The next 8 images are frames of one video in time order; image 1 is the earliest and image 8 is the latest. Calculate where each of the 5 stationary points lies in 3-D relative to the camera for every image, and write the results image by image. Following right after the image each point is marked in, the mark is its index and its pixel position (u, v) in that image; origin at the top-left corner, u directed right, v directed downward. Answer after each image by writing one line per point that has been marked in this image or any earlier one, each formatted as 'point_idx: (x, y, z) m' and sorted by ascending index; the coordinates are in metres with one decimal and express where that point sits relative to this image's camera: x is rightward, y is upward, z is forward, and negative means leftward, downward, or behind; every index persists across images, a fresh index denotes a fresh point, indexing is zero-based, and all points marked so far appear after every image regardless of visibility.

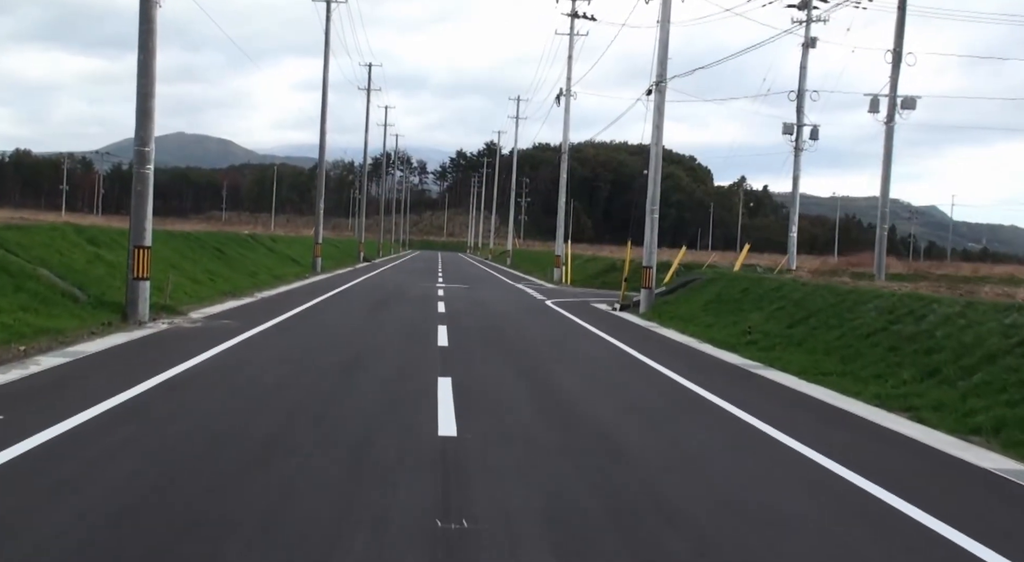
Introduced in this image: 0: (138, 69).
0: (-6.3, +3.6, +15.9) m
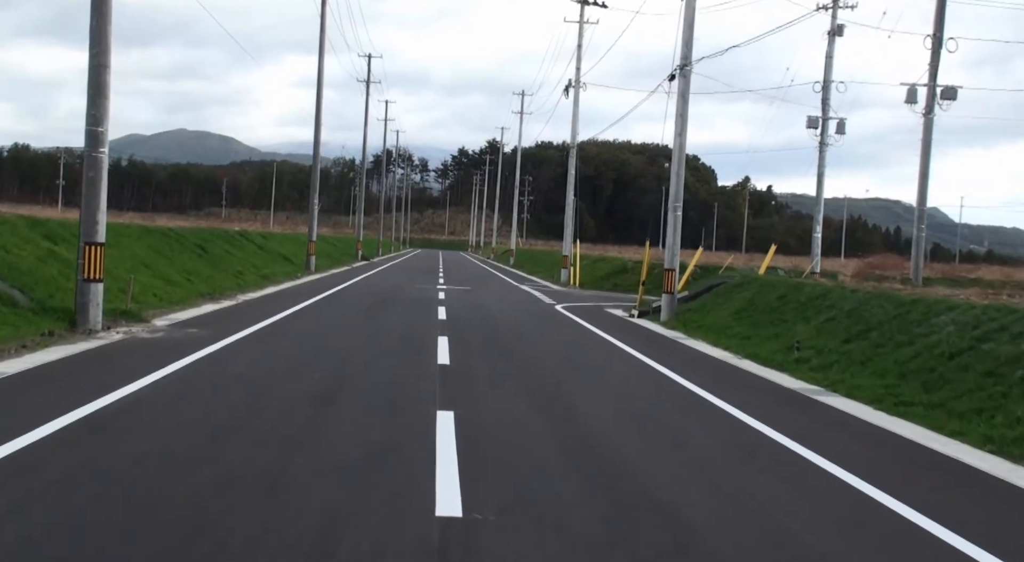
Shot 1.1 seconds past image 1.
0: (-6.1, +3.5, +13.7) m
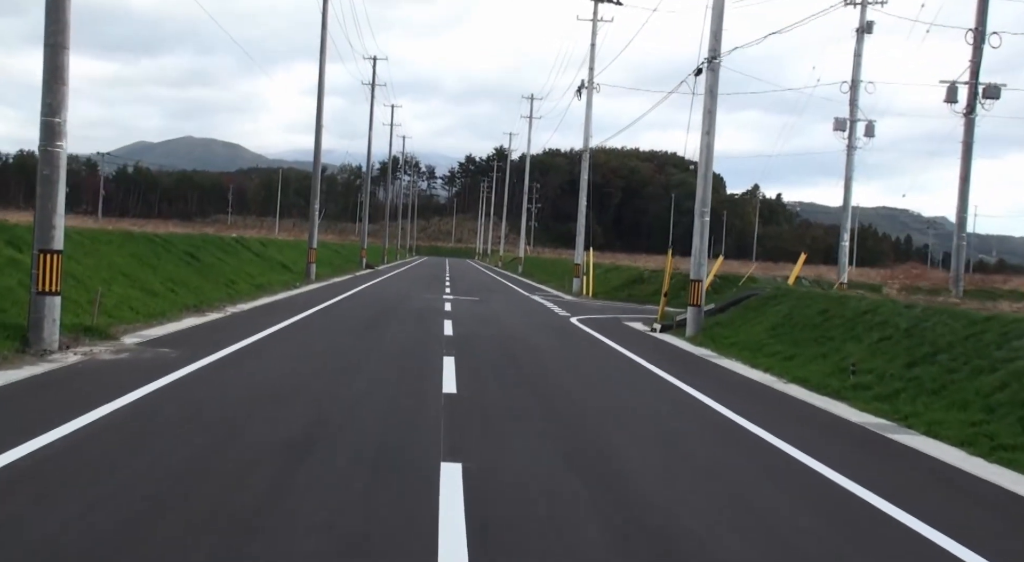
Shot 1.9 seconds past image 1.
0: (-5.9, +3.4, +12.0) m
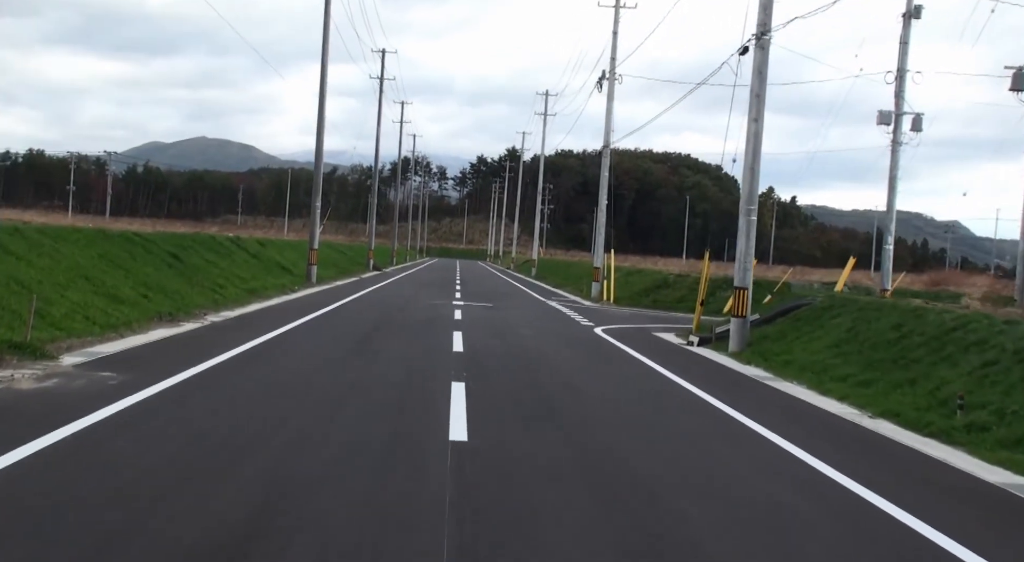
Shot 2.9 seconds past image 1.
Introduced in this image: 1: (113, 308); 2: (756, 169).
0: (-5.6, +3.3, +9.6) m
1: (-6.5, -0.4, +15.5) m
2: (+4.6, +2.1, +17.7) m
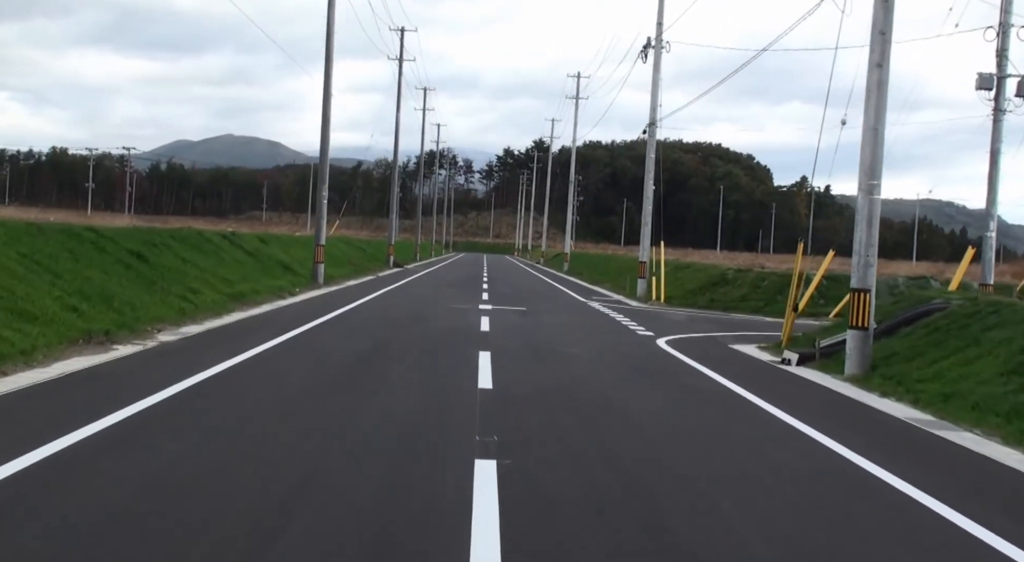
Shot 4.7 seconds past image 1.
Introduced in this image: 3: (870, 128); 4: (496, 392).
0: (-5.3, +3.2, +5.4) m
1: (-6.0, -0.6, +11.4) m
2: (+5.2, +2.1, +13.3) m
3: (+5.0, +2.1, +13.2) m
4: (-0.2, -1.5, +12.5) m
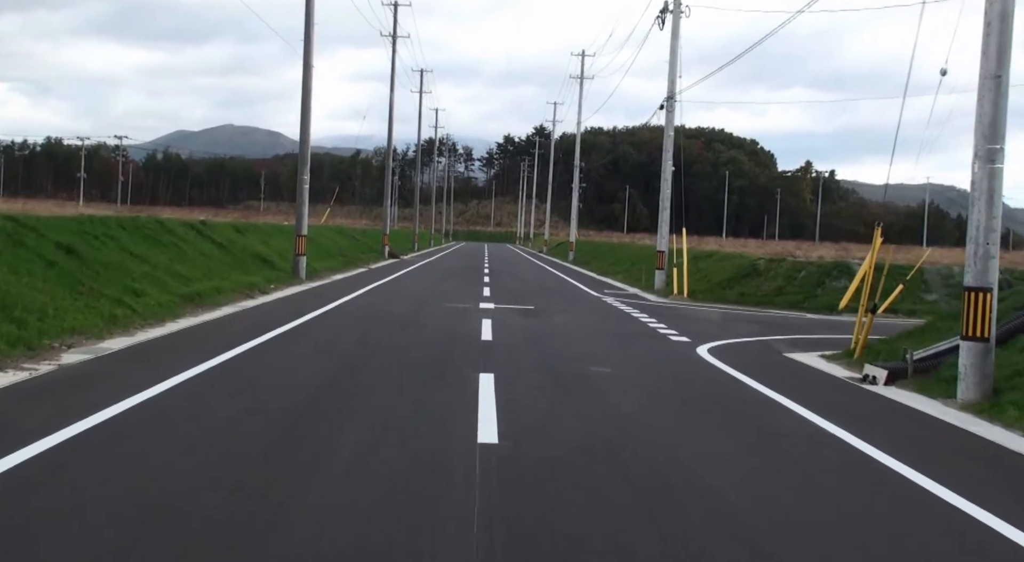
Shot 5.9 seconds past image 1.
0: (-5.2, +3.0, +2.2) m
1: (-5.9, -0.6, +8.3) m
2: (+5.2, +2.1, +10.1) m
3: (+5.1, +2.2, +10.1) m
4: (-0.1, -1.5, +9.3) m
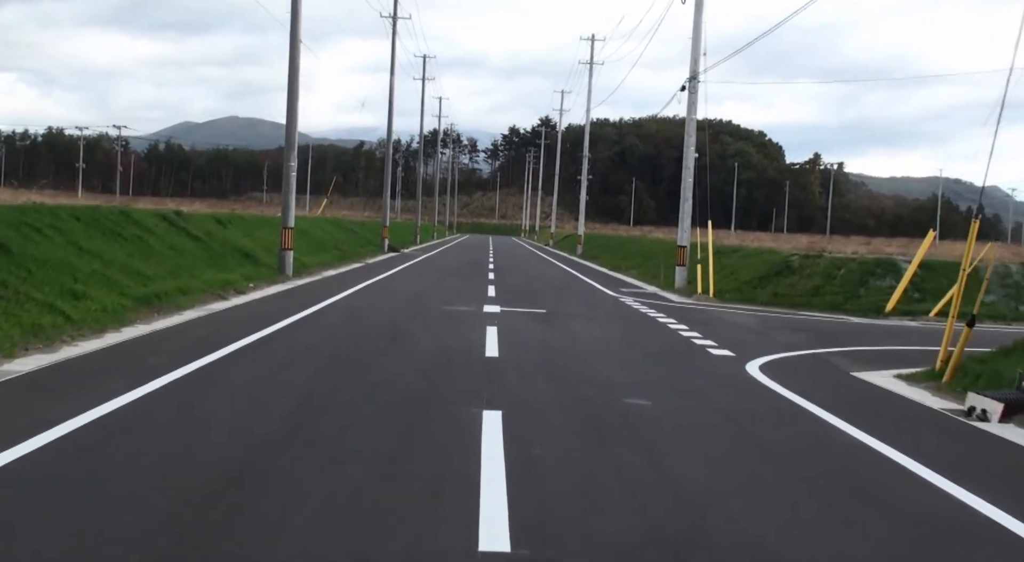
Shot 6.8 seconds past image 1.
0: (-5.1, +2.9, -0.2) m
1: (-5.8, -0.7, +5.9) m
2: (+5.4, +2.1, +7.6) m
3: (+5.2, +2.1, +7.6) m
4: (0.0, -1.6, +6.9) m
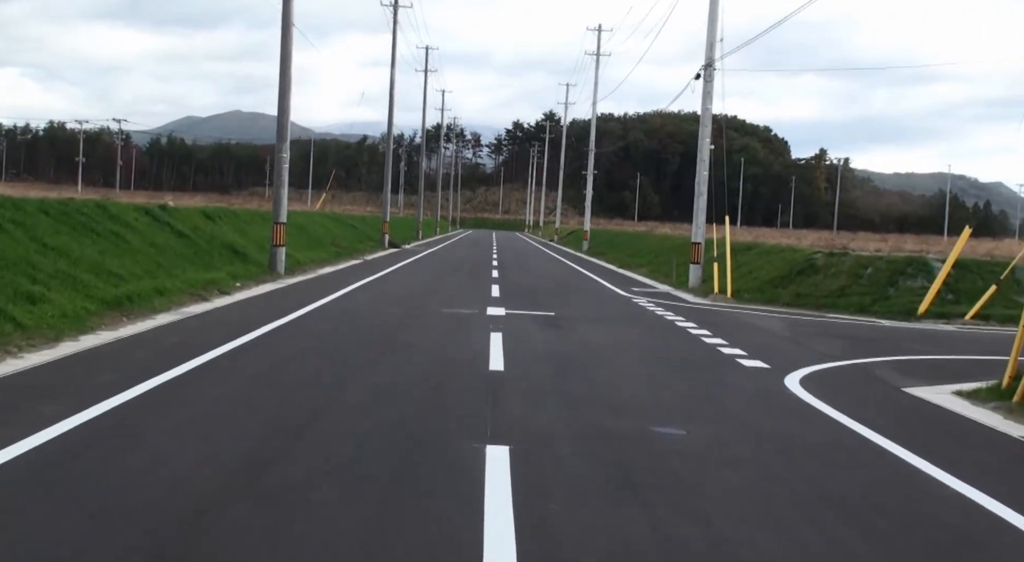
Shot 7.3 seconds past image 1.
0: (-5.1, +2.8, -1.6) m
1: (-5.7, -0.8, +4.5) m
2: (+5.4, +2.0, +6.2) m
3: (+5.3, +2.0, +6.2) m
4: (+0.1, -1.6, +5.5) m
